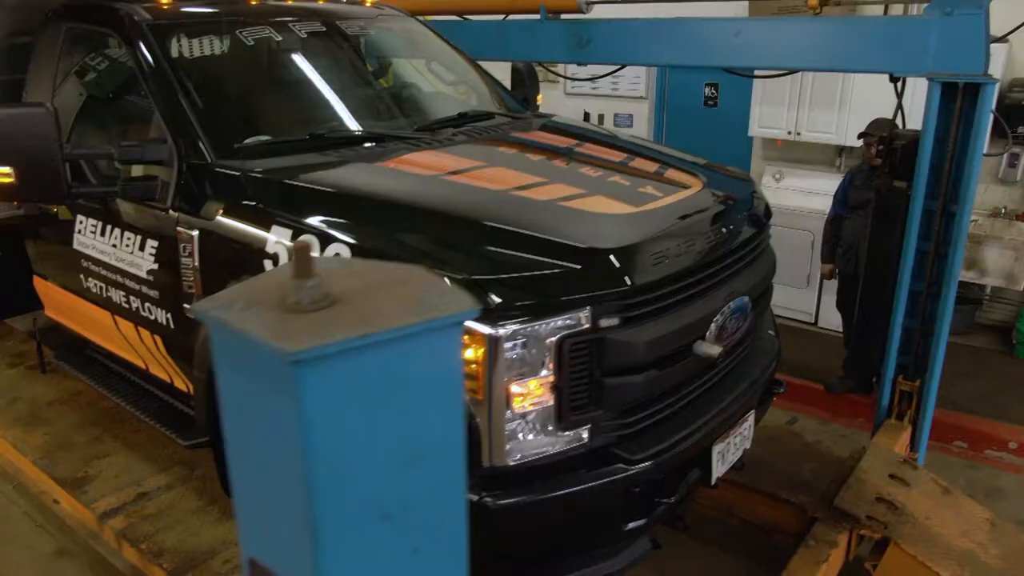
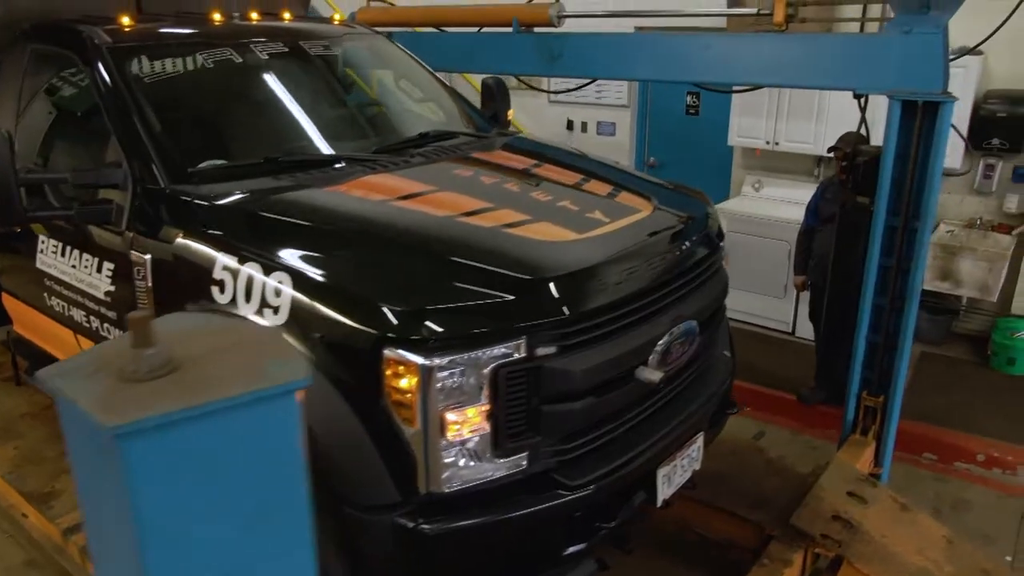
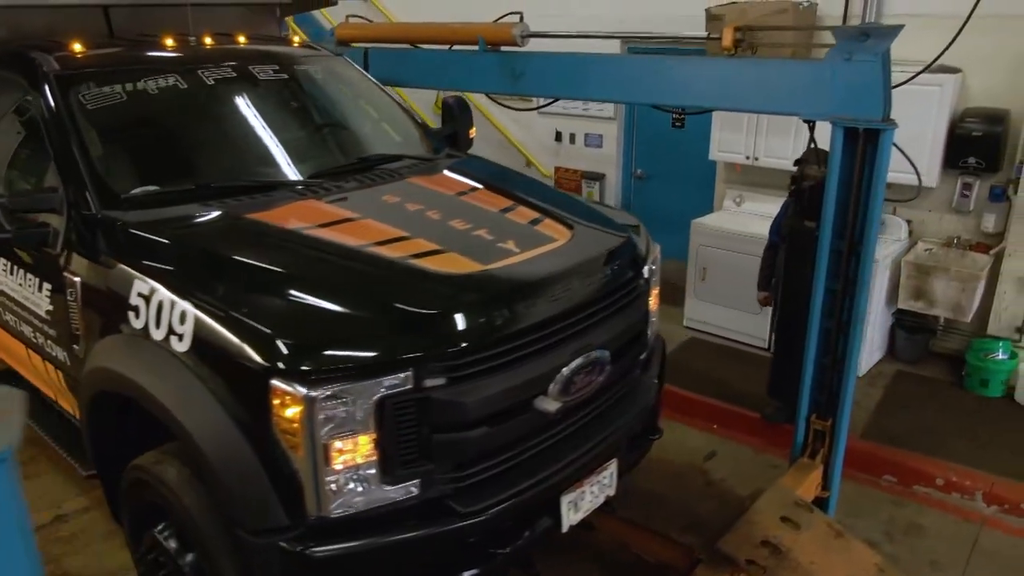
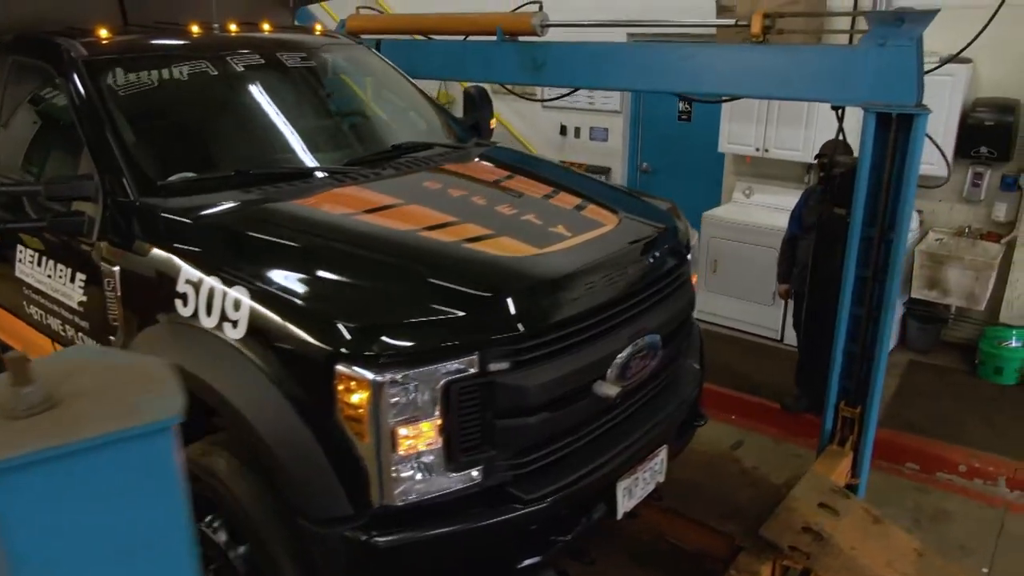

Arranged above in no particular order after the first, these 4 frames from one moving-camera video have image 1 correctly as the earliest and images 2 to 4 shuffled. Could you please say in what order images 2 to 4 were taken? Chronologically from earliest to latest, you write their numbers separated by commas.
2, 4, 3
